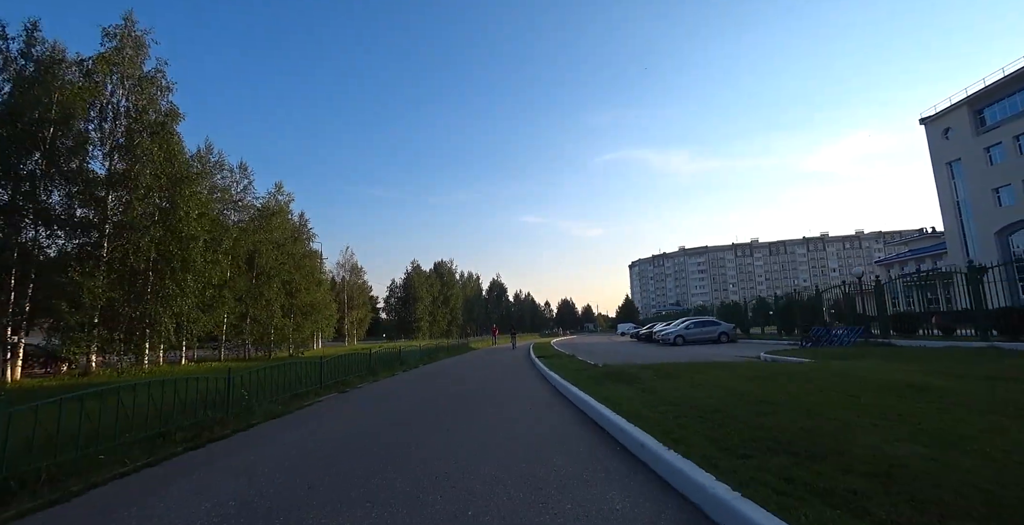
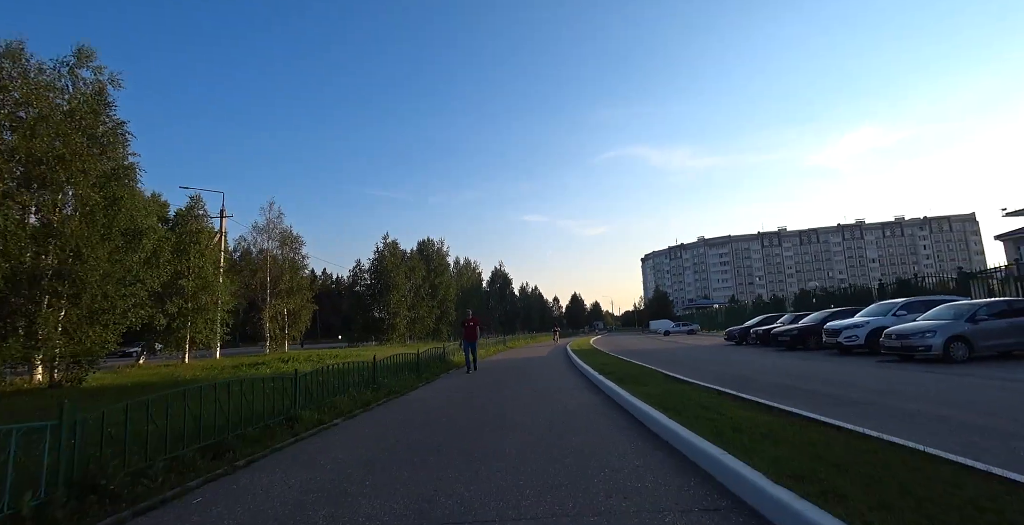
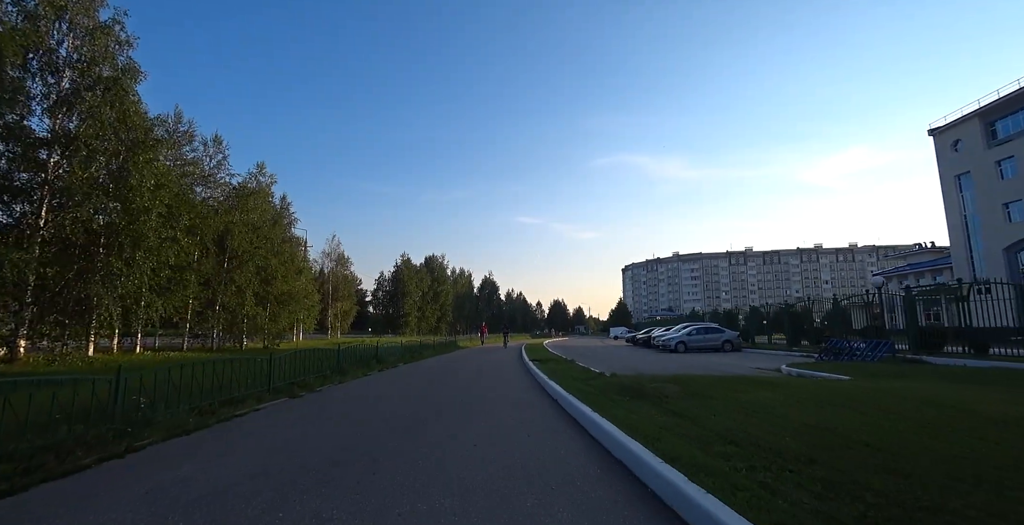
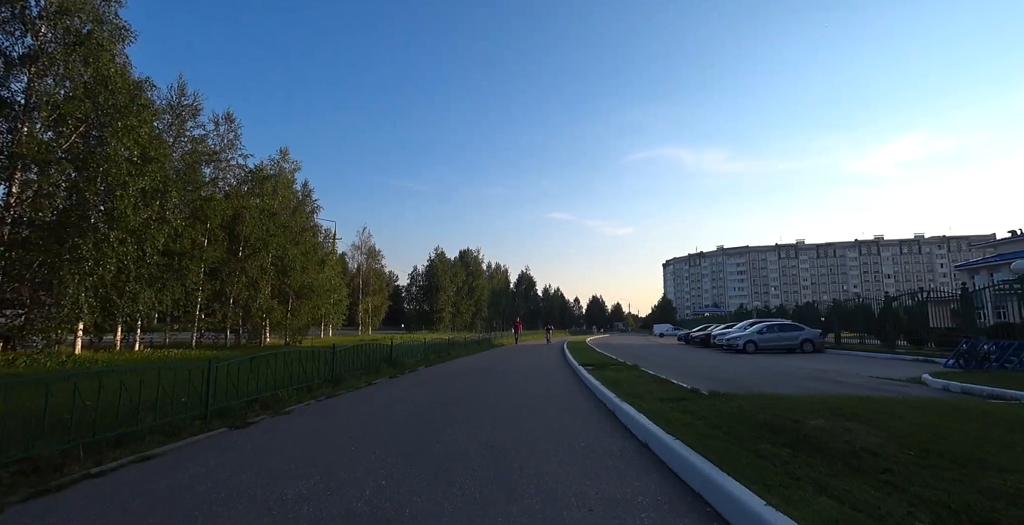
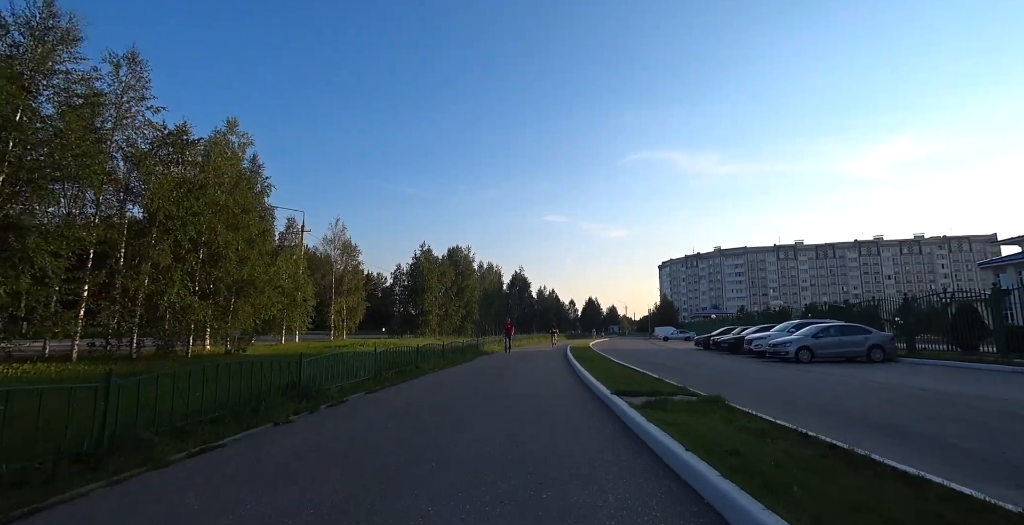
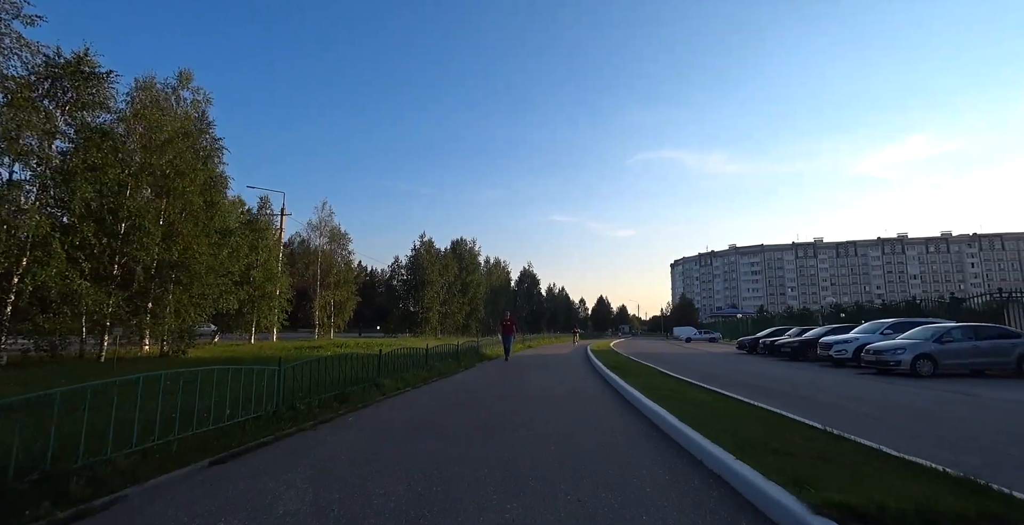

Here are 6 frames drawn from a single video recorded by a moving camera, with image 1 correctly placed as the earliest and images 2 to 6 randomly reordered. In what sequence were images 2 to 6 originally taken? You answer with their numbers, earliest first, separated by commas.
3, 4, 5, 6, 2
